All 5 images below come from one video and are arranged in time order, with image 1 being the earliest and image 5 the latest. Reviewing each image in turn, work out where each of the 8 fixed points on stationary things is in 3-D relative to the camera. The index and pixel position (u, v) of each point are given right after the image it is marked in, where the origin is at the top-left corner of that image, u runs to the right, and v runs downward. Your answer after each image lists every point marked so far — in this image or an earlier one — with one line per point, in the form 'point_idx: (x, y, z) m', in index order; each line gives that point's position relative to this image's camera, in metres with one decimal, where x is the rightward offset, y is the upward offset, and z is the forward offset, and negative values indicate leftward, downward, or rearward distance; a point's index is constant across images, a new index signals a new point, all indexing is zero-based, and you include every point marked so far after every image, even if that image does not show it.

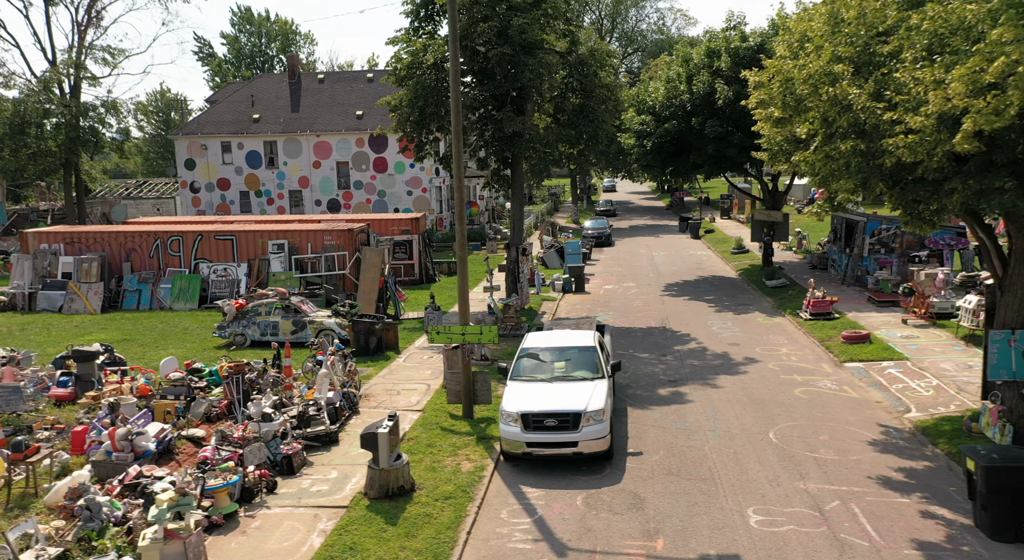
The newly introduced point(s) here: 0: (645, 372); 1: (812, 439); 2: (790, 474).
0: (+3.1, -2.1, +18.2) m
1: (+4.8, -2.5, +12.7) m
2: (+3.9, -2.7, +11.1) m
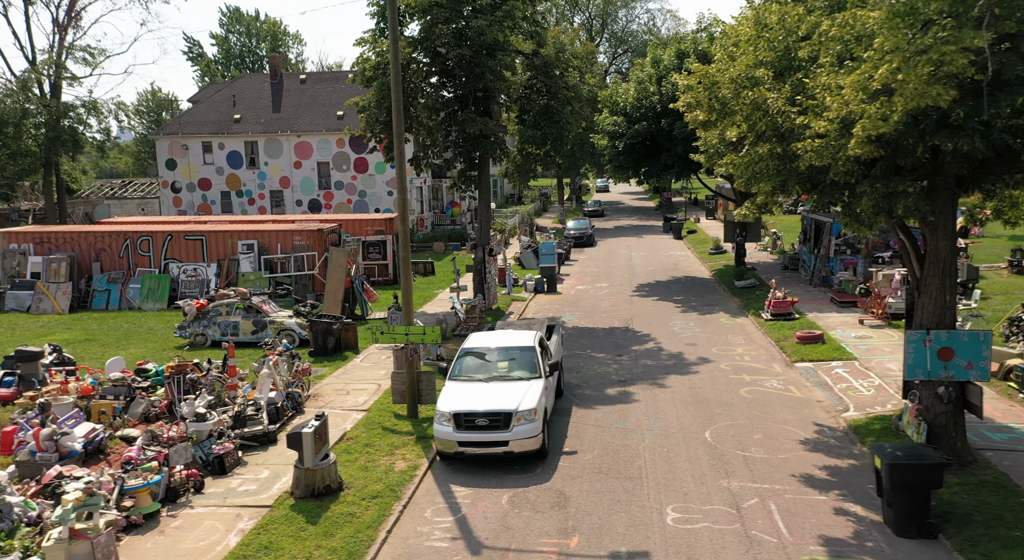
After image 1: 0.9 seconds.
0: (+2.0, -2.1, +18.4) m
1: (+3.8, -2.5, +12.9) m
2: (+2.9, -2.7, +11.2) m
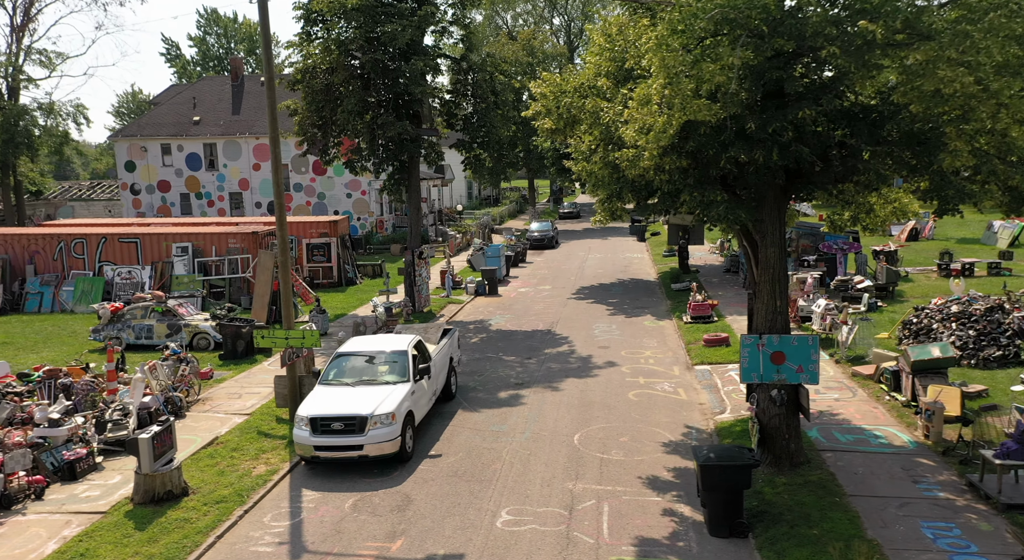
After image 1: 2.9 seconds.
0: (-0.3, -2.2, +18.5) m
1: (+1.6, -2.6, +13.1) m
2: (+0.8, -2.8, +11.4) m
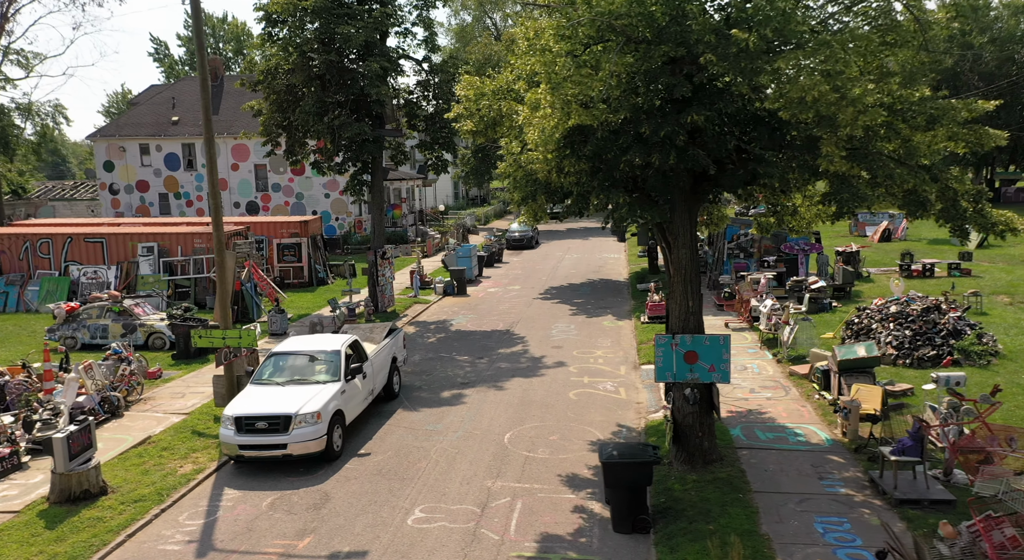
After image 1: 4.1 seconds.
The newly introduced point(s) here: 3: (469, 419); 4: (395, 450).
0: (-1.5, -2.2, +18.7) m
1: (+0.5, -2.6, +13.2) m
2: (-0.3, -2.8, +11.5) m
3: (-0.8, -2.6, +14.7) m
4: (-1.9, -2.7, +12.8) m
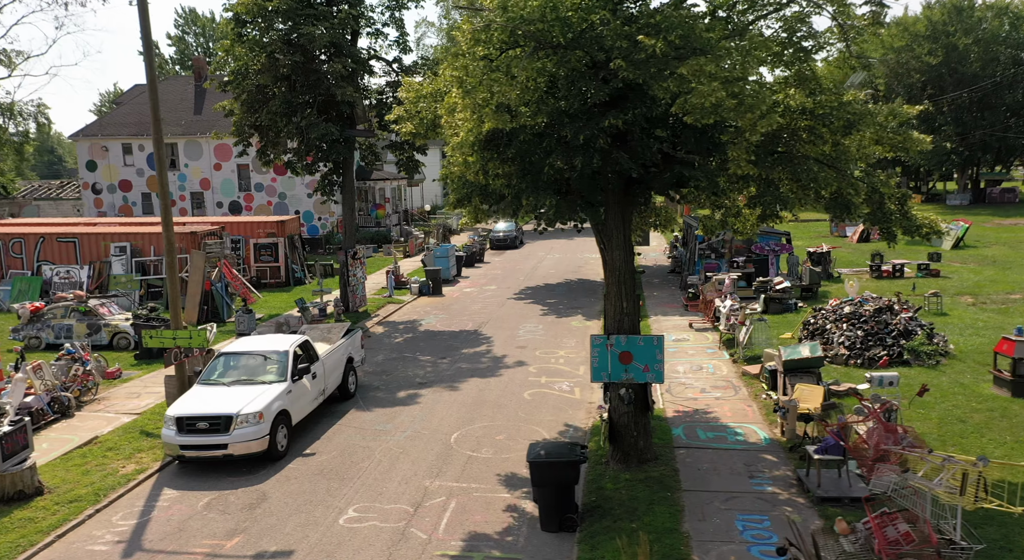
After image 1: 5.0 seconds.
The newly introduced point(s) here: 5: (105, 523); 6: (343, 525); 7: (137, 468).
0: (-2.5, -2.2, +18.7) m
1: (-0.4, -2.6, +13.3) m
2: (-1.2, -2.8, +11.6) m
3: (-1.7, -2.6, +14.7) m
4: (-2.8, -2.8, +12.9) m
5: (-5.1, -3.1, +10.1) m
6: (-2.1, -3.0, +9.8) m
7: (-5.7, -2.8, +12.0) m
